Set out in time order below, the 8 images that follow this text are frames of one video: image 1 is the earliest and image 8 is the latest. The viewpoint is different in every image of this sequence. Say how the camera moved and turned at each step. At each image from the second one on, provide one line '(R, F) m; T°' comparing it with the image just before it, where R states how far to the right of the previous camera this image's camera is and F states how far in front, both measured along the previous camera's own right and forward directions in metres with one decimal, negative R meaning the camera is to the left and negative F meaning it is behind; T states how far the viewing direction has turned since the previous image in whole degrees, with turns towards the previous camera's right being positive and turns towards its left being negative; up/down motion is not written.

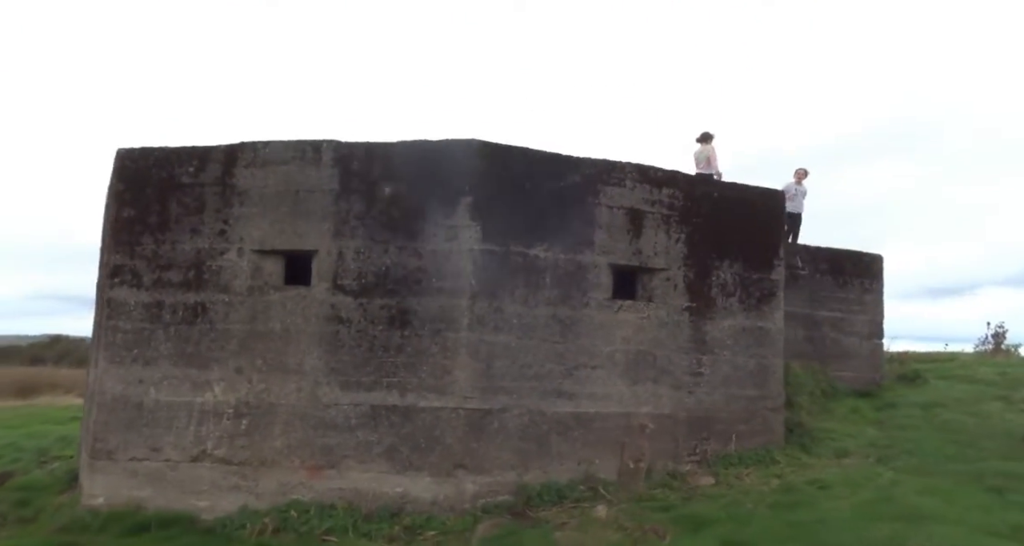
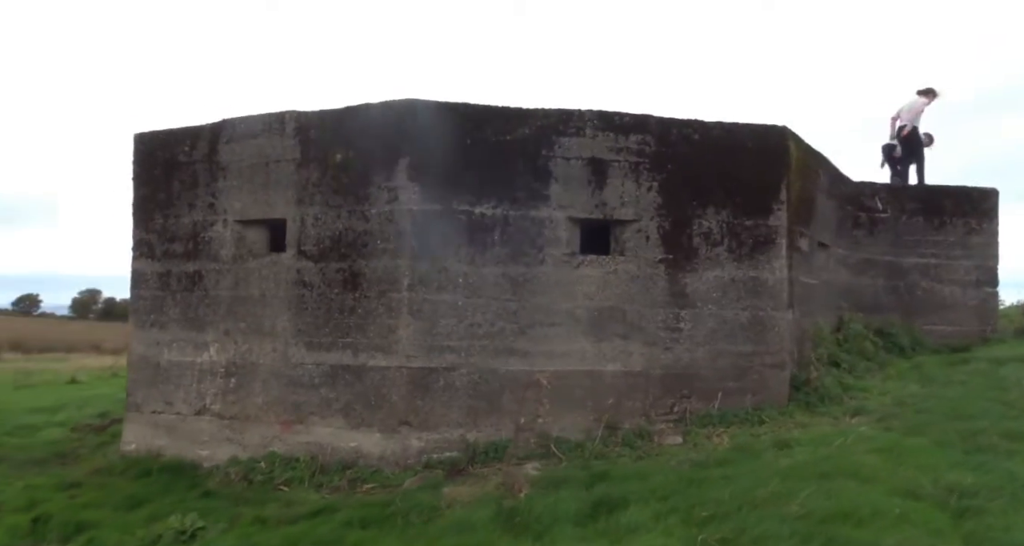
(+1.4, +0.2) m; -13°
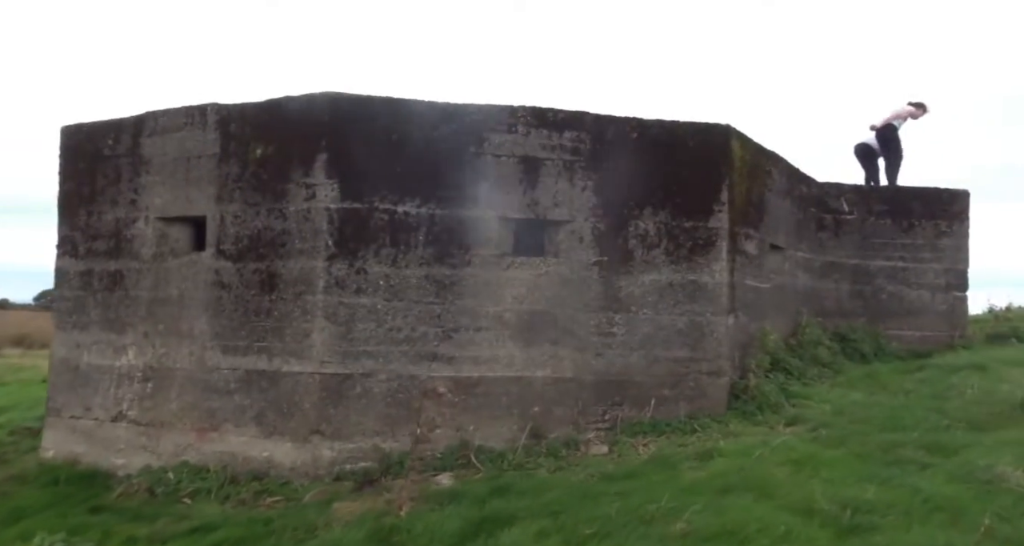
(+0.4, +0.2) m; 0°
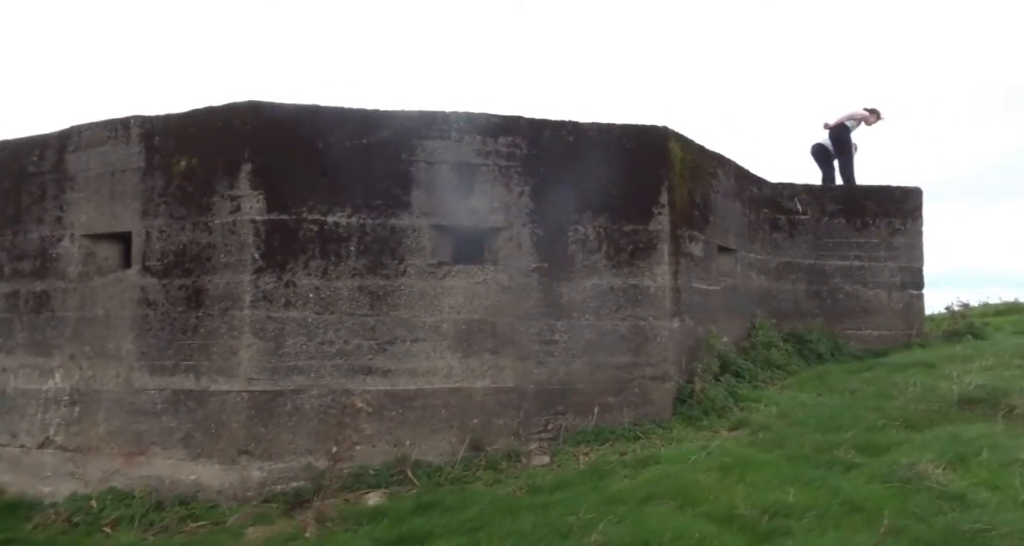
(+0.2, +0.1) m; +2°
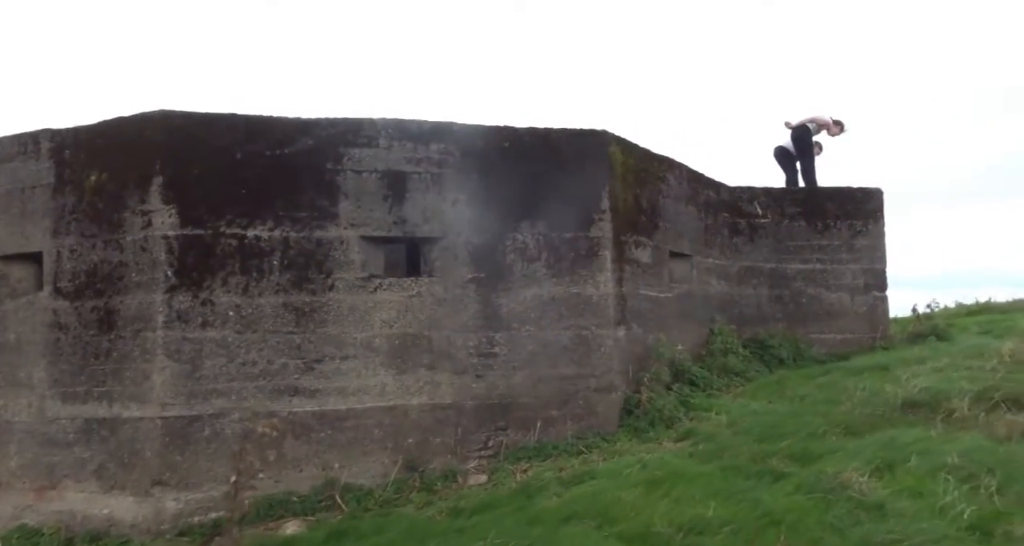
(+0.3, +0.2) m; +1°
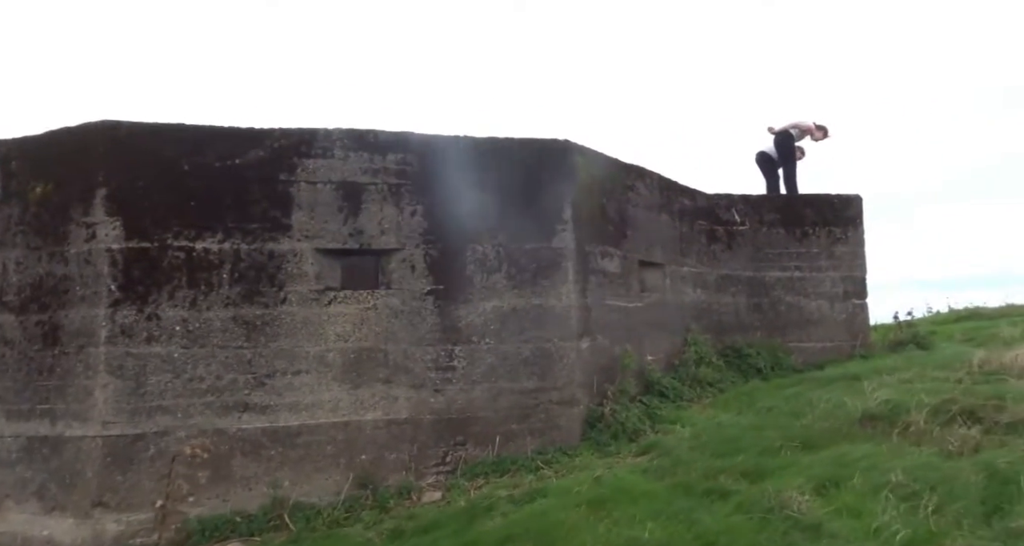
(+0.2, +0.1) m; 0°
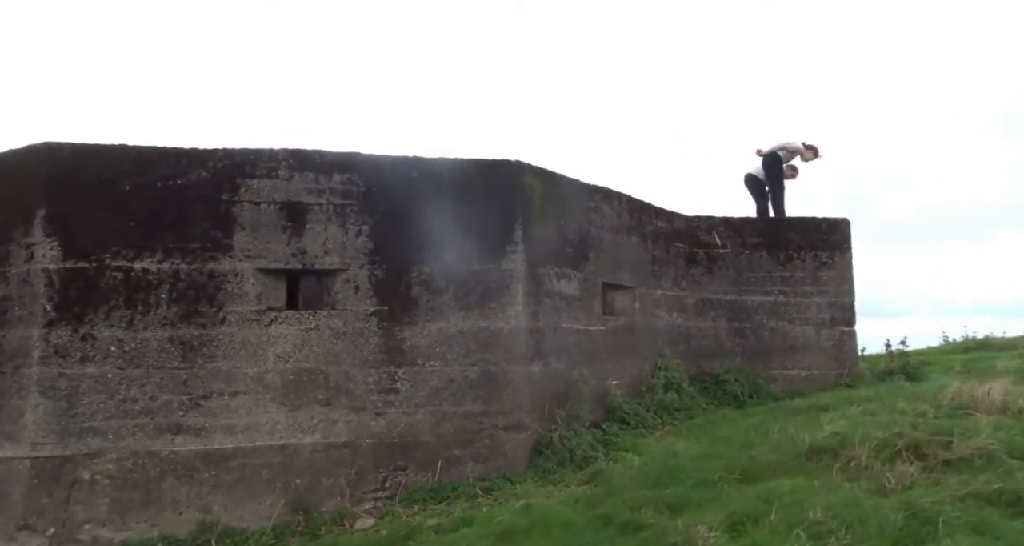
(+0.4, +0.1) m; -1°
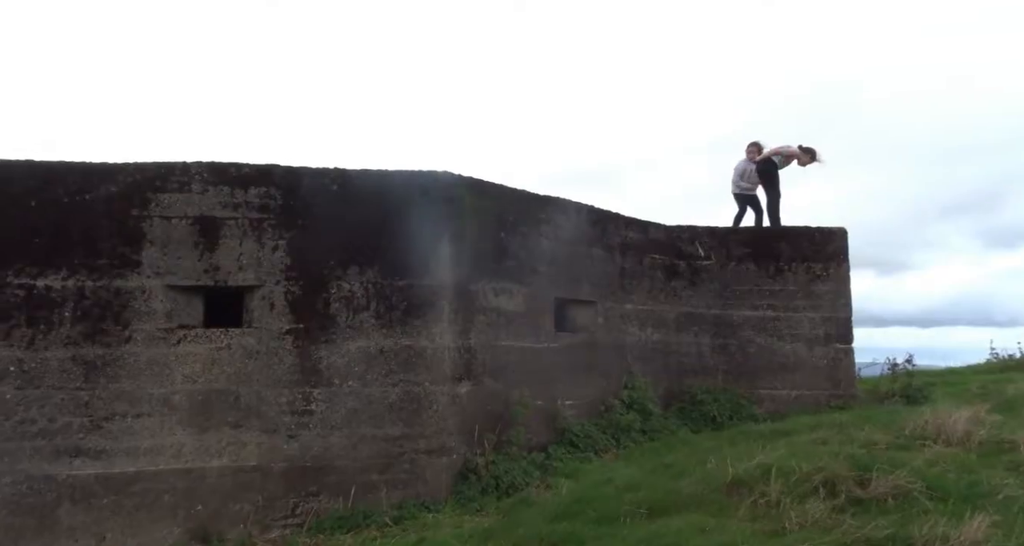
(+0.6, +0.3) m; -3°
